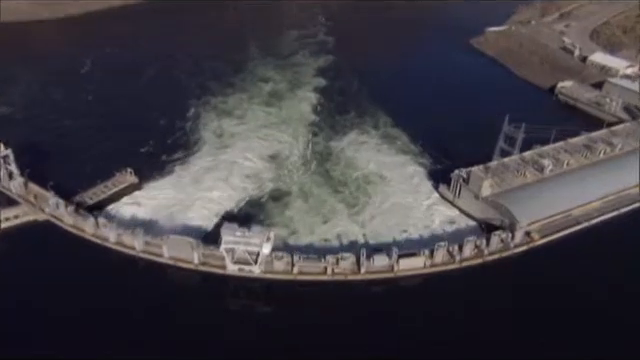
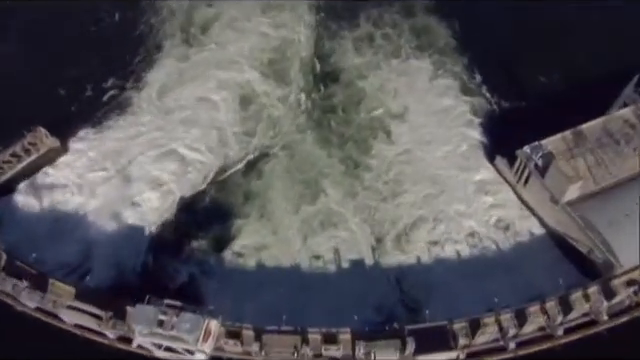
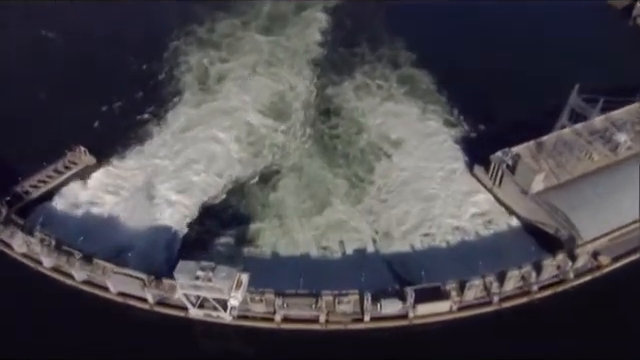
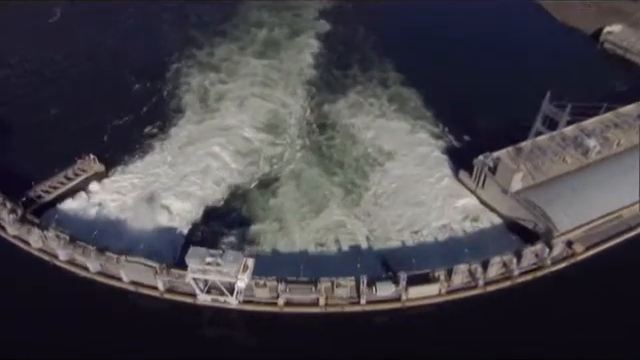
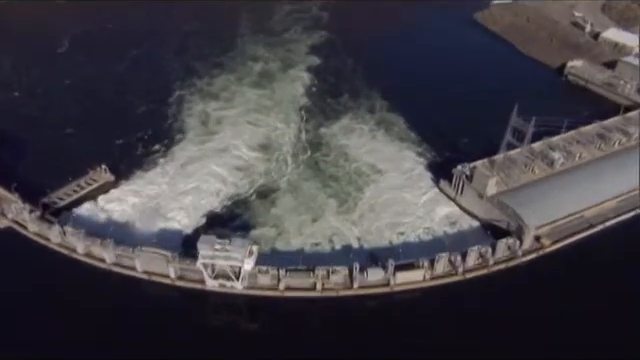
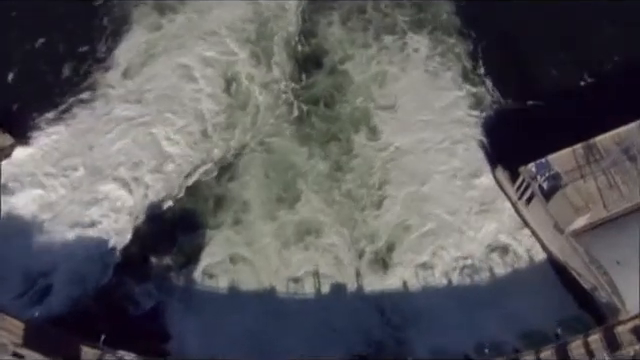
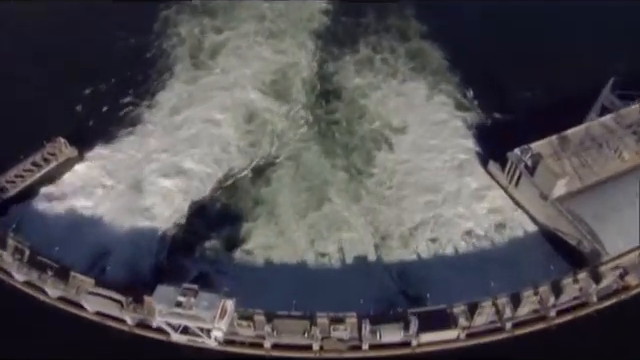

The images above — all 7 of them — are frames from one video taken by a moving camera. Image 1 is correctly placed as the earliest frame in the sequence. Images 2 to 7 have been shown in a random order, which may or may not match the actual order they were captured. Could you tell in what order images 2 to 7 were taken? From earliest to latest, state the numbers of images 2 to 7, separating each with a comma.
5, 4, 3, 7, 2, 6
